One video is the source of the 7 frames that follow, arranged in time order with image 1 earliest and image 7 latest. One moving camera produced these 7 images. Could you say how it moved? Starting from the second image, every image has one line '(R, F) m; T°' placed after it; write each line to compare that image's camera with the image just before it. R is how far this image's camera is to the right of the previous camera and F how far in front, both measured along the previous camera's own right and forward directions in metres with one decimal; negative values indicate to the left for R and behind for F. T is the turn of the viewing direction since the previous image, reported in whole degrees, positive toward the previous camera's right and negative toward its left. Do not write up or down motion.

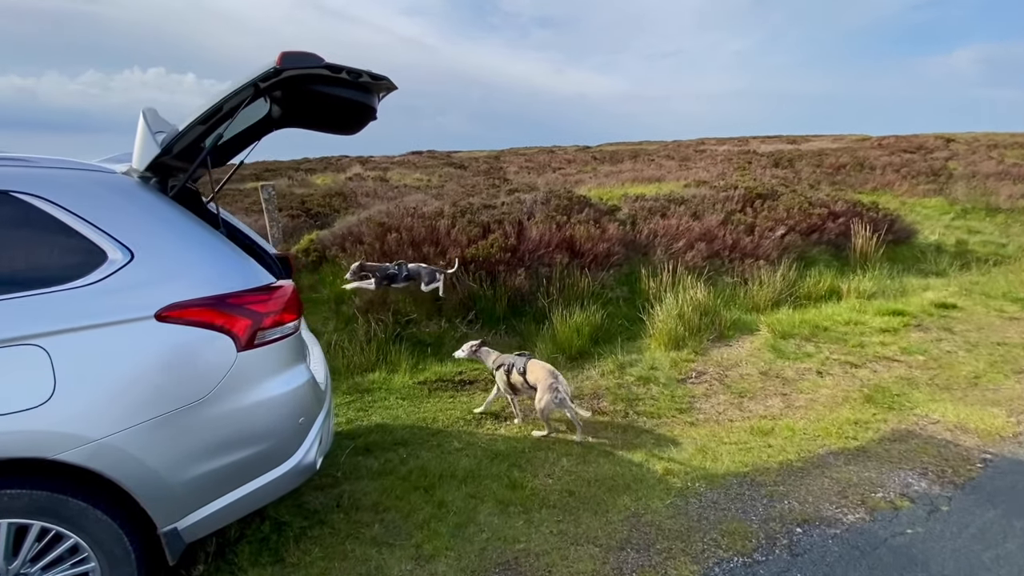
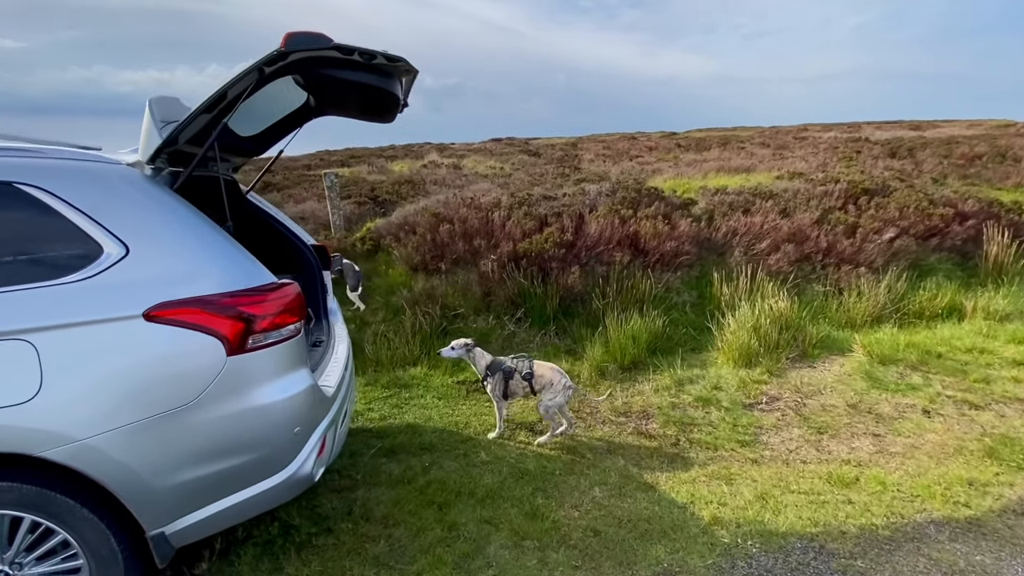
(+0.3, +0.4) m; -9°
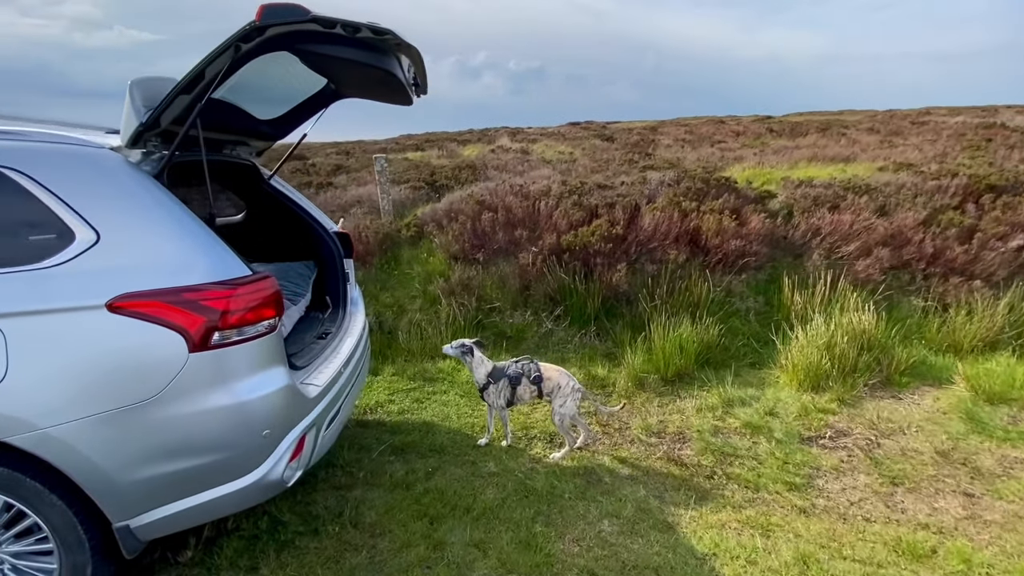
(+0.4, +0.3) m; -9°
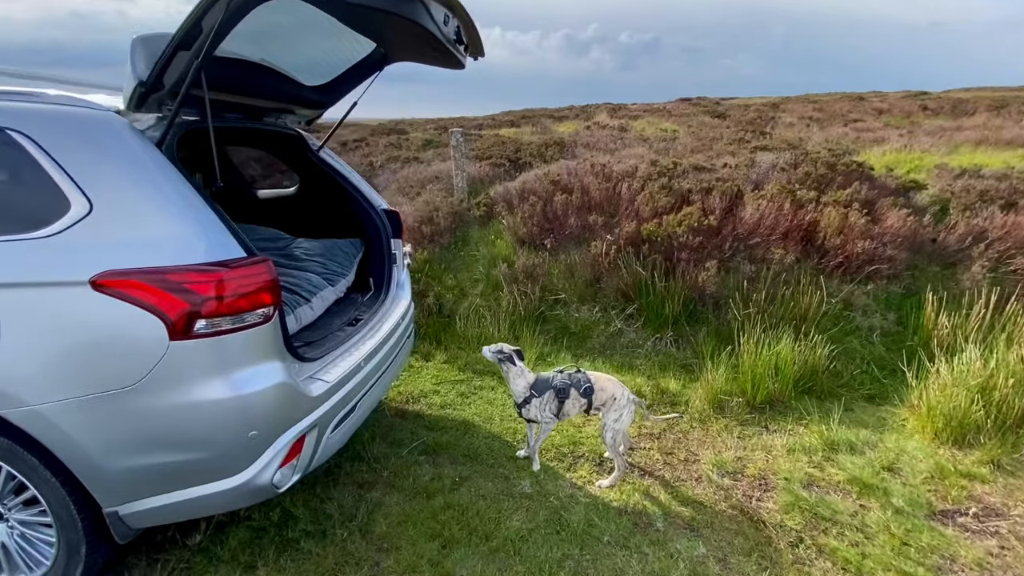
(+0.2, +0.5) m; -11°
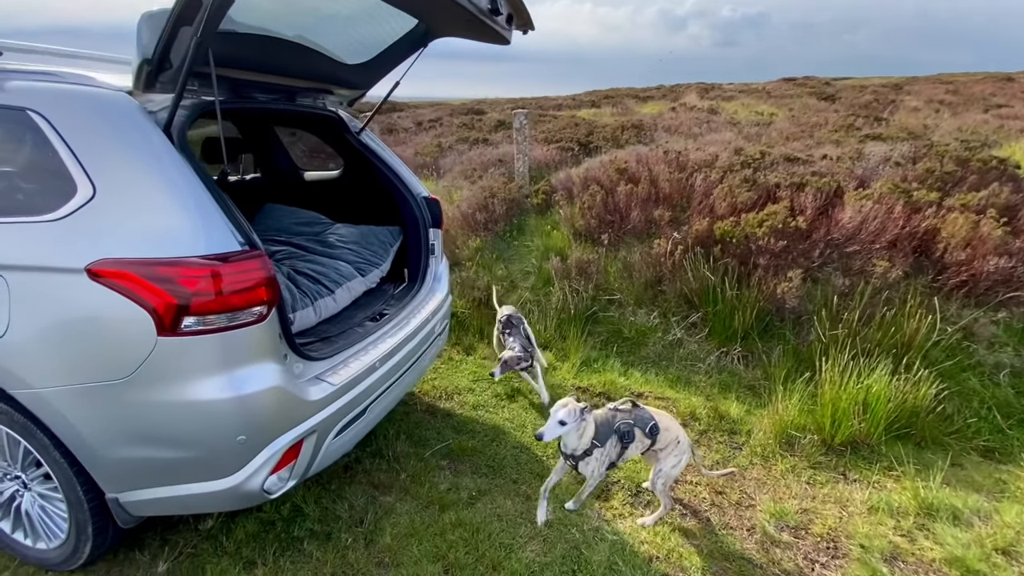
(+0.2, +0.3) m; -9°
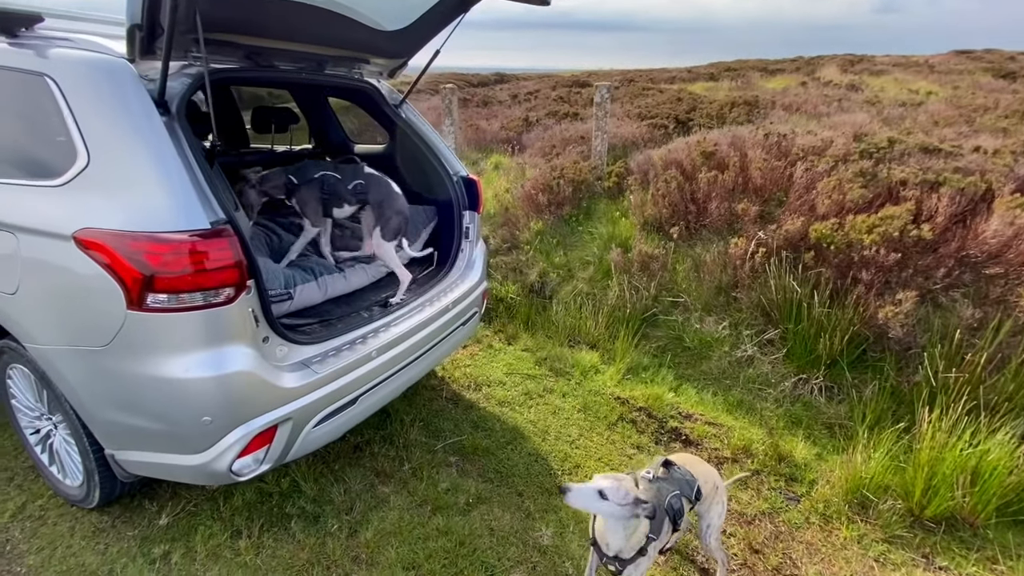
(+0.4, +0.3) m; -11°
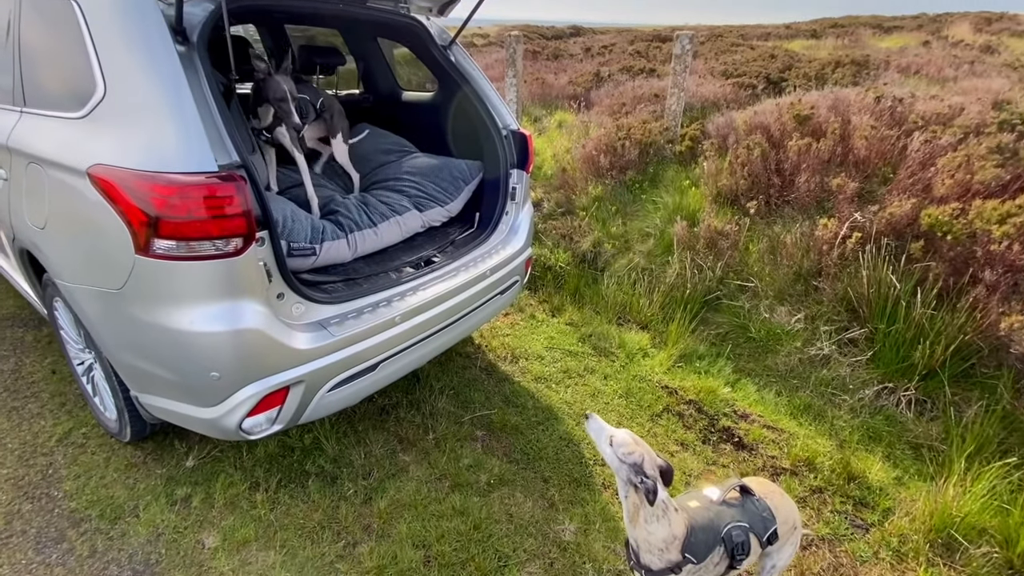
(+0.1, +0.3) m; -7°
